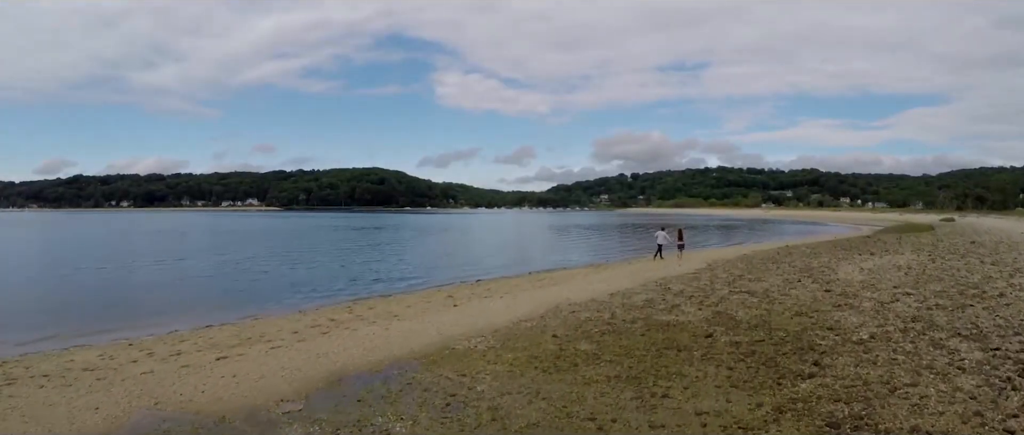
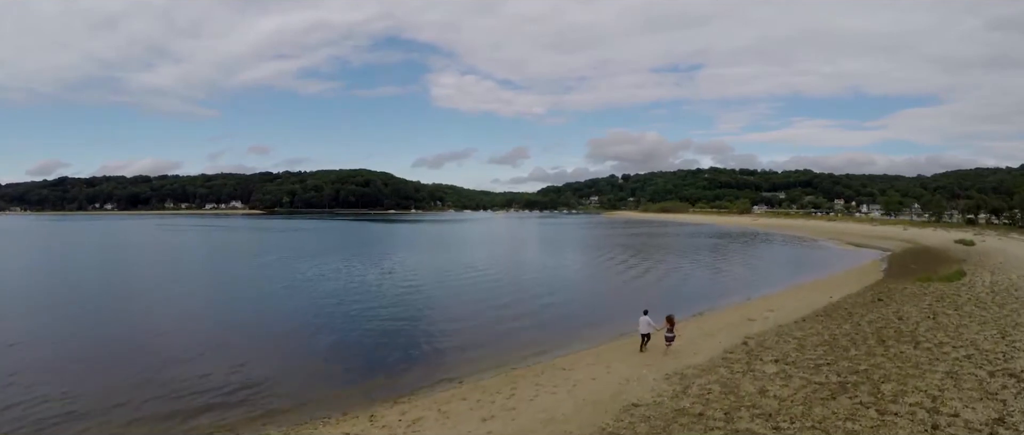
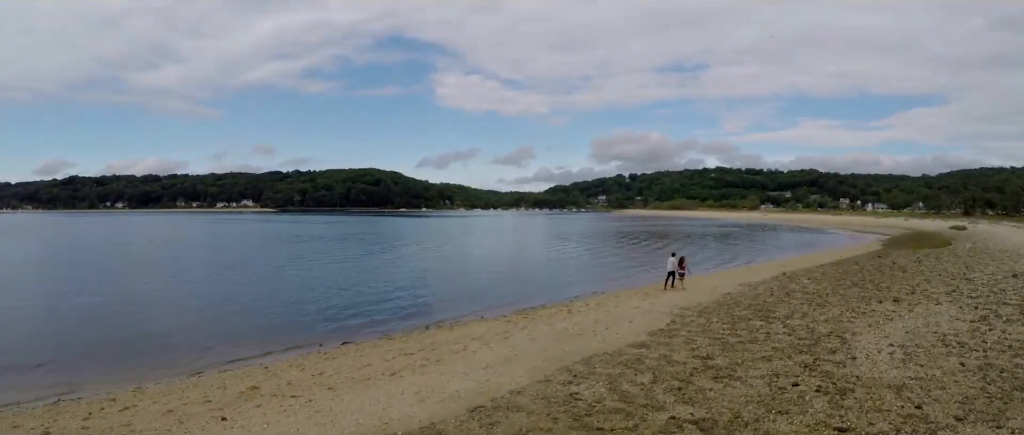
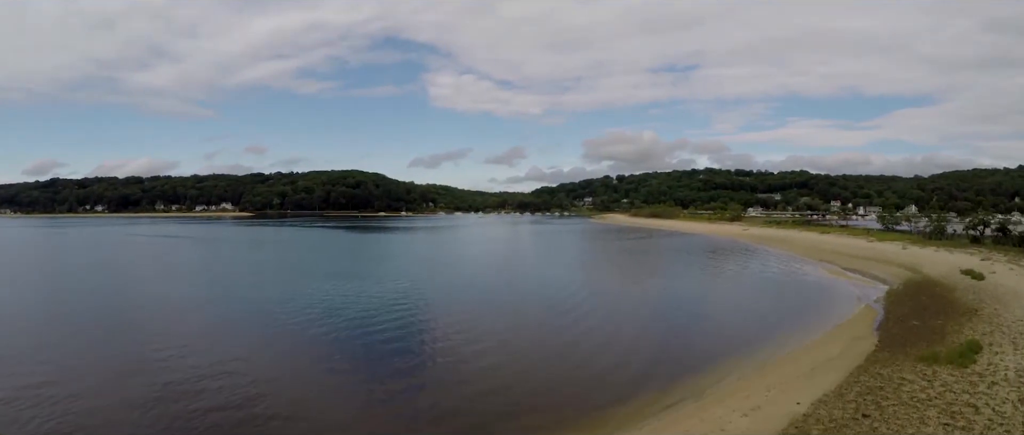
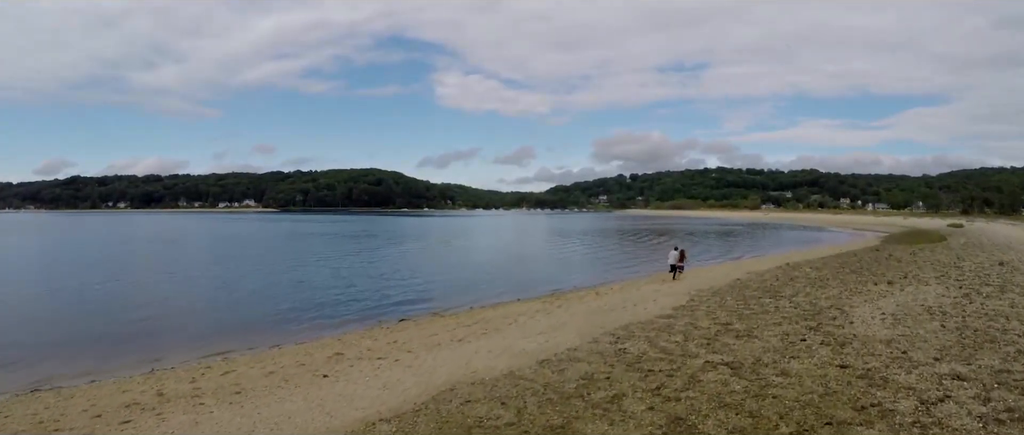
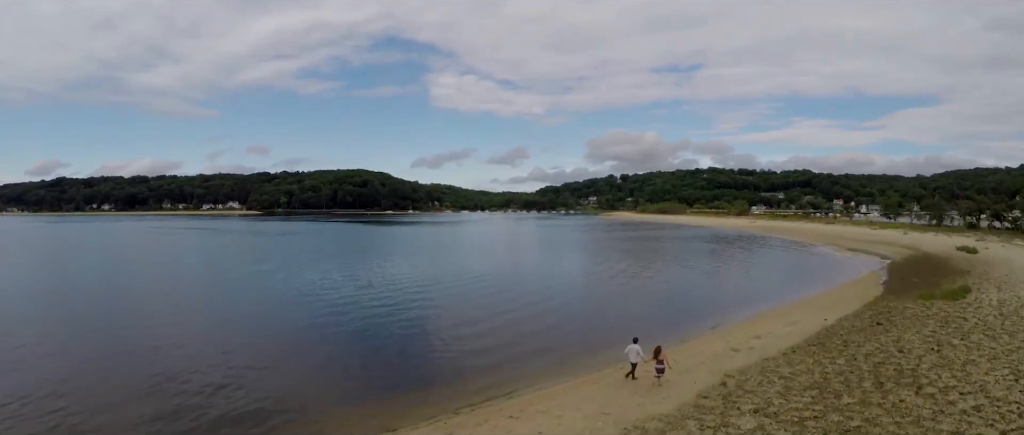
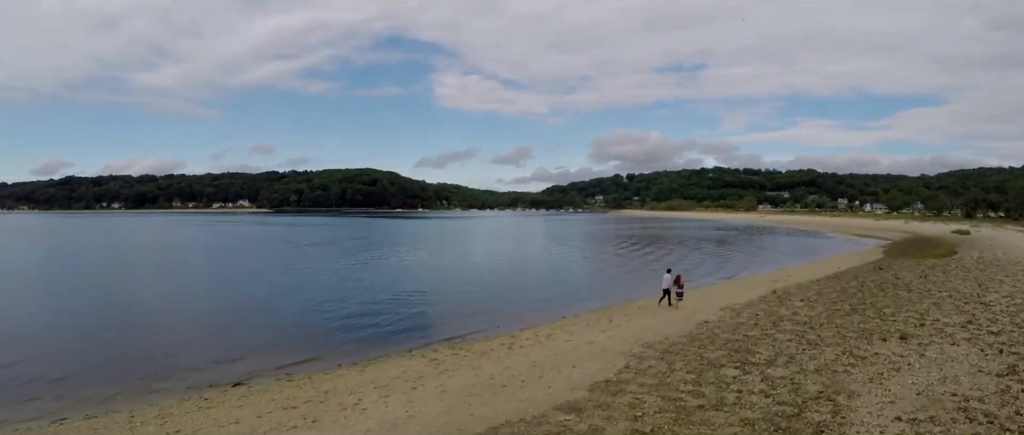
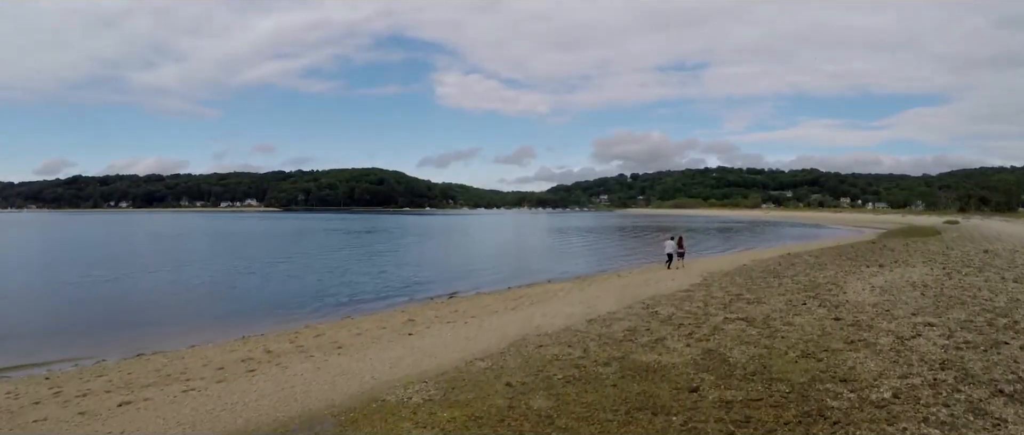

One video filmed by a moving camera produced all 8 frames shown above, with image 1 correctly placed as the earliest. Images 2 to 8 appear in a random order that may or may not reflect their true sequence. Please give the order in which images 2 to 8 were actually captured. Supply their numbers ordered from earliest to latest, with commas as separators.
8, 5, 3, 7, 2, 6, 4
